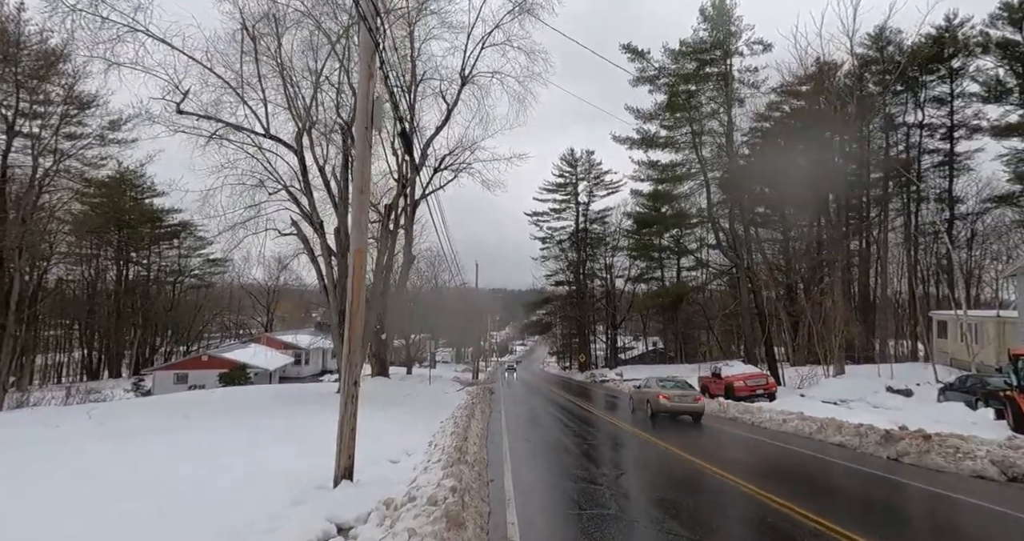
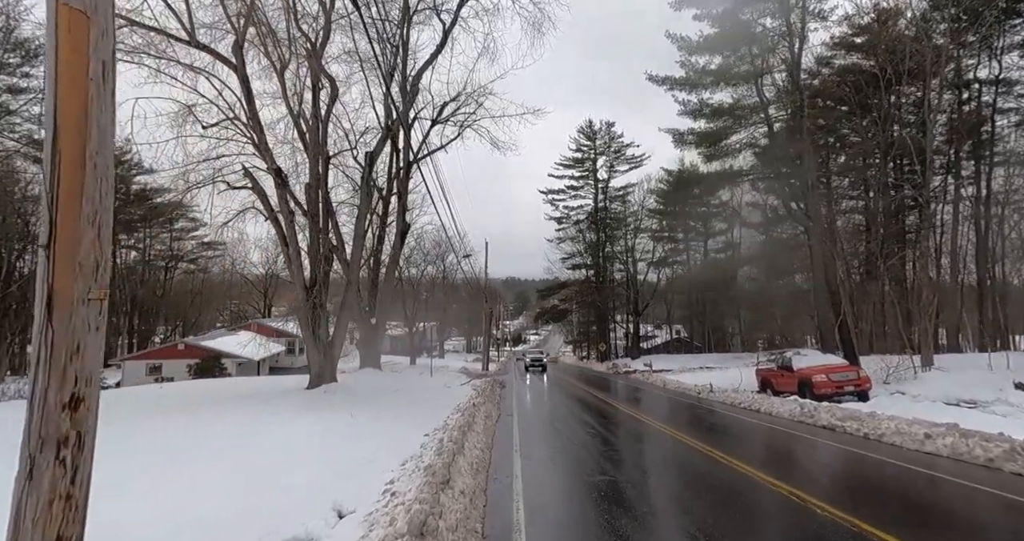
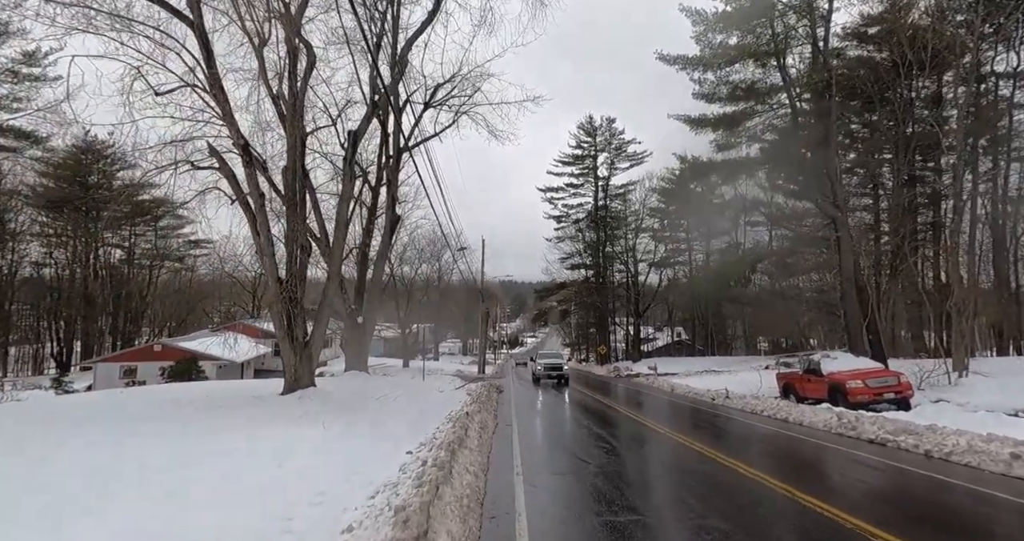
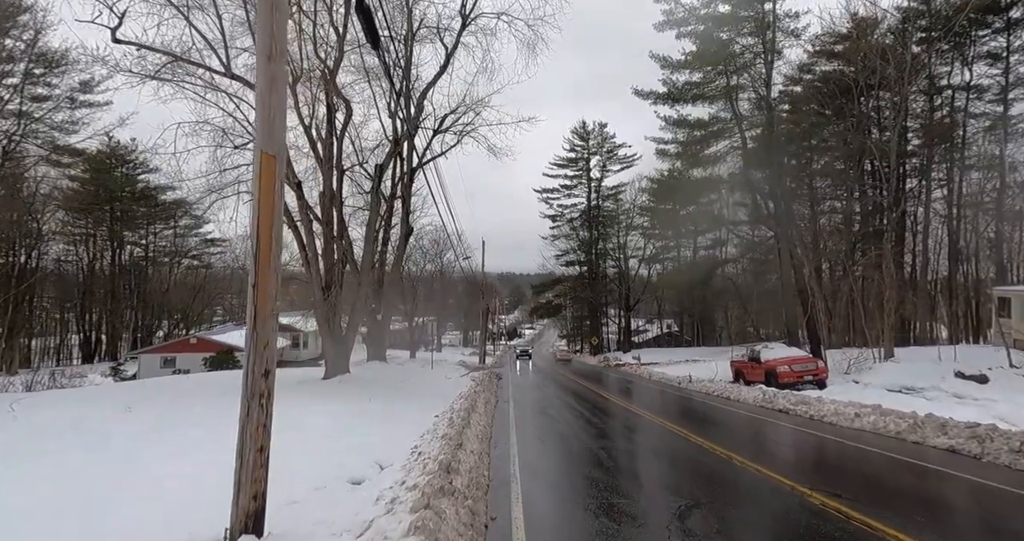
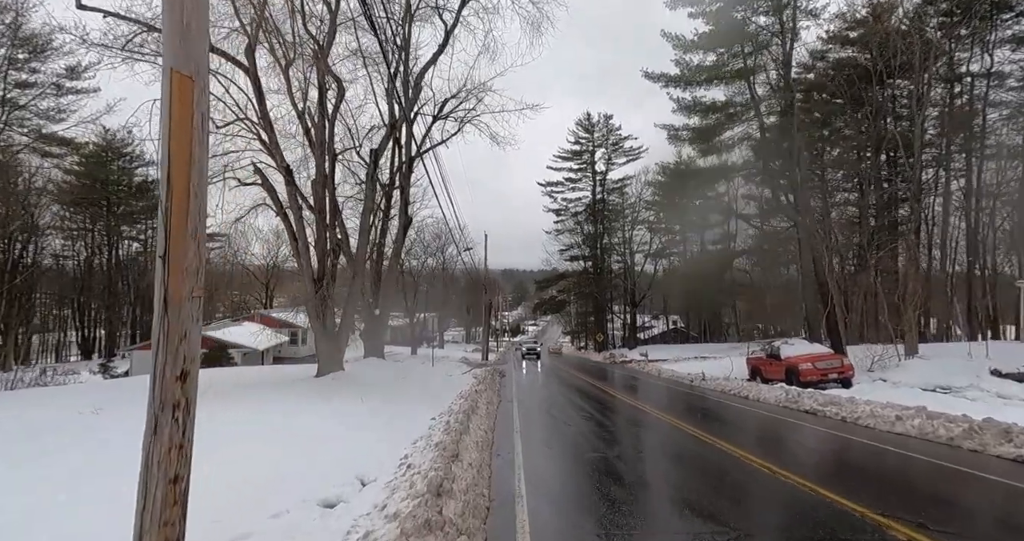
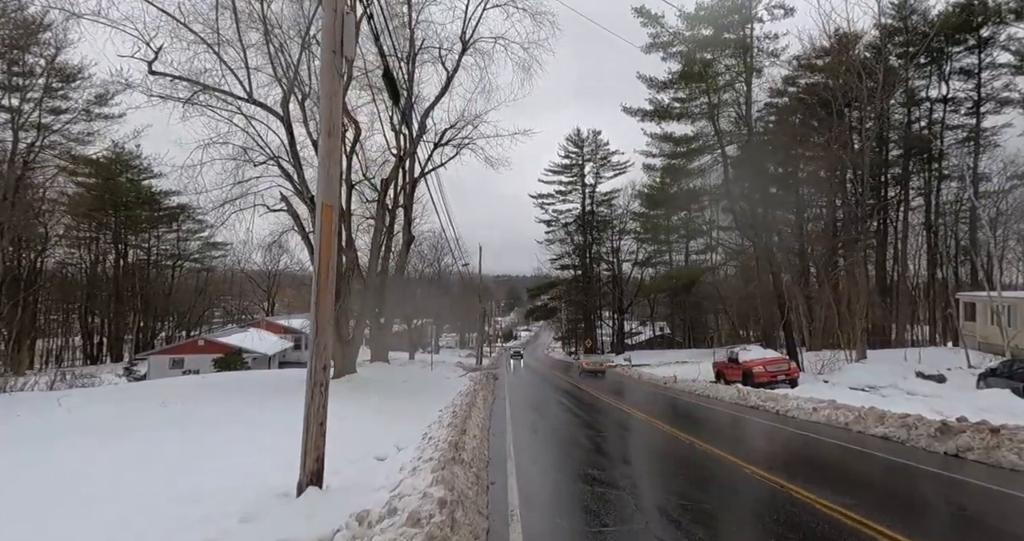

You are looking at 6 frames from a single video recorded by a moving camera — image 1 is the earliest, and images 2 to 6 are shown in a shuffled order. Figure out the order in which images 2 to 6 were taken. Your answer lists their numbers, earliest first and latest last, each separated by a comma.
6, 4, 5, 2, 3
